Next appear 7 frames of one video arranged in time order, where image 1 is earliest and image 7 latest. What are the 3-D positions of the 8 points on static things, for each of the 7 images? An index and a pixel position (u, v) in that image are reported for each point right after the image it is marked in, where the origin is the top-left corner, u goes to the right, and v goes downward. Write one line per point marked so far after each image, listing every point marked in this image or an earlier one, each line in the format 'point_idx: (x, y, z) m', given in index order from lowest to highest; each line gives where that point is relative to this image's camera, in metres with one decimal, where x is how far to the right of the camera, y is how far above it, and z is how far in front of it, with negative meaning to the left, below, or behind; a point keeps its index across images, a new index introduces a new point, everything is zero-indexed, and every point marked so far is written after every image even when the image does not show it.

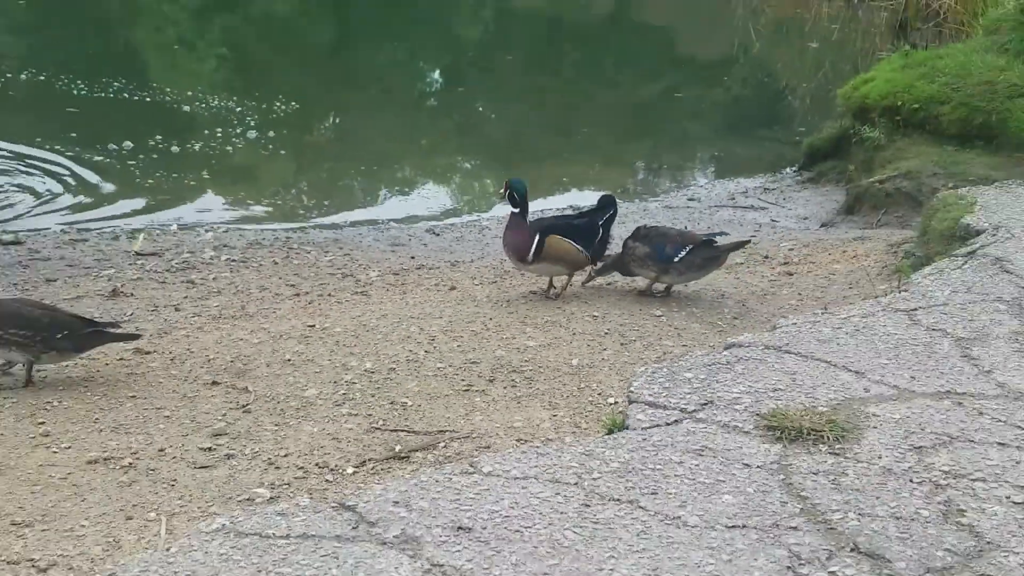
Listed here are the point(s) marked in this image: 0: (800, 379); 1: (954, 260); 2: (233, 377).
0: (+1.9, -0.6, +4.1) m
1: (+3.6, +0.2, +5.3) m
2: (-1.9, -0.6, +4.6) m
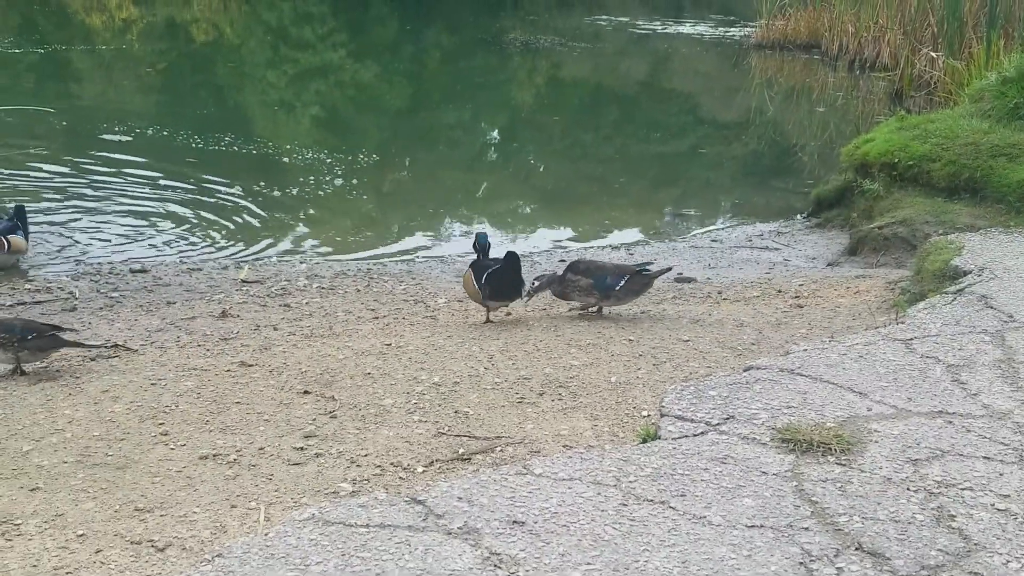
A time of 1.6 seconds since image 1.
0: (+2.2, -0.8, +4.7) m
1: (+4.0, -0.1, +5.9) m
2: (-1.5, -0.8, +5.3) m
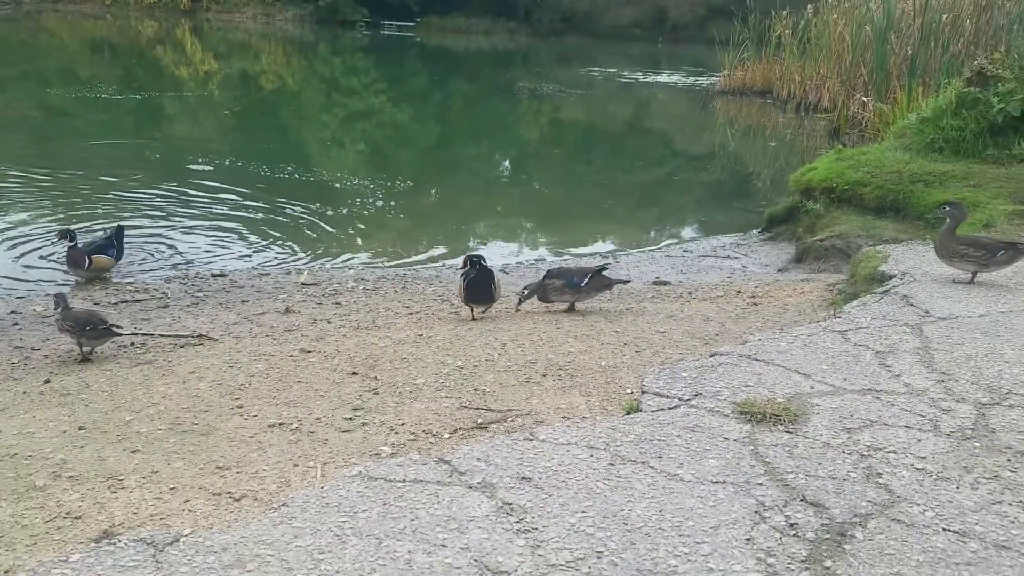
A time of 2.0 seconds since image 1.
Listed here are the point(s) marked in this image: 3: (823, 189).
0: (+2.3, -0.8, +5.8) m
1: (+4.1, -0.1, +7.0) m
2: (-1.5, -0.8, +6.4) m
3: (+5.3, +1.6, +10.2) m
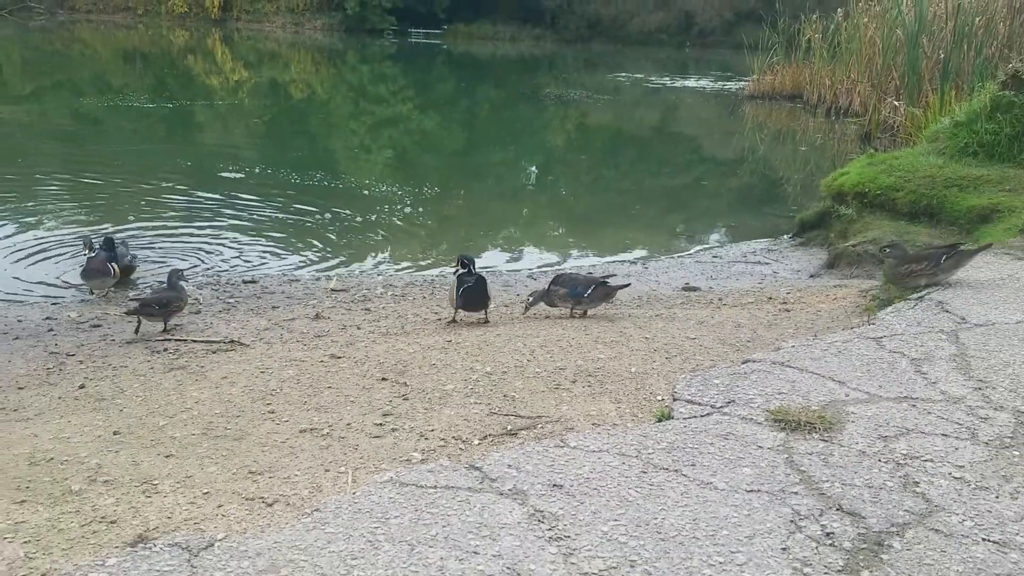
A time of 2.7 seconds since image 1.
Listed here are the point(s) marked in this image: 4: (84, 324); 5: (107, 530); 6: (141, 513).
0: (+2.6, -0.9, +5.7) m
1: (+4.4, -0.2, +6.9) m
2: (-1.2, -0.9, +6.4) m
3: (+5.6, +1.5, +10.1) m
4: (-5.5, -0.5, +8.2) m
5: (-2.8, -1.7, +4.4) m
6: (-2.7, -1.6, +4.5) m
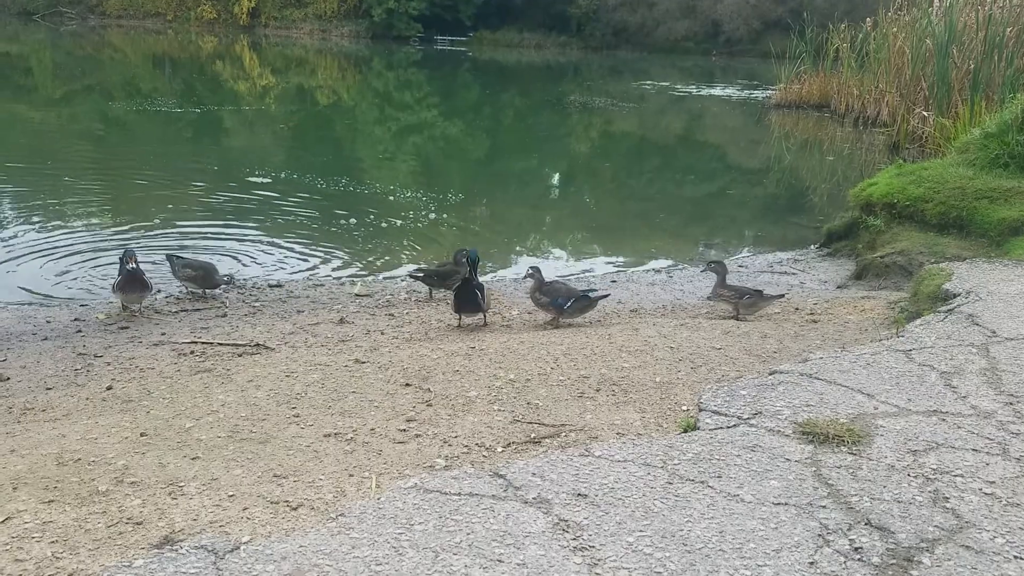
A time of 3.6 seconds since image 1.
0: (+2.8, -1.0, +5.6) m
1: (+4.6, -0.3, +6.9) m
2: (-0.9, -1.0, +6.4) m
3: (+5.9, +1.3, +10.0) m
4: (-5.2, -0.5, +8.3) m
5: (-2.6, -1.7, +4.4) m
6: (-2.5, -1.6, +4.5) m
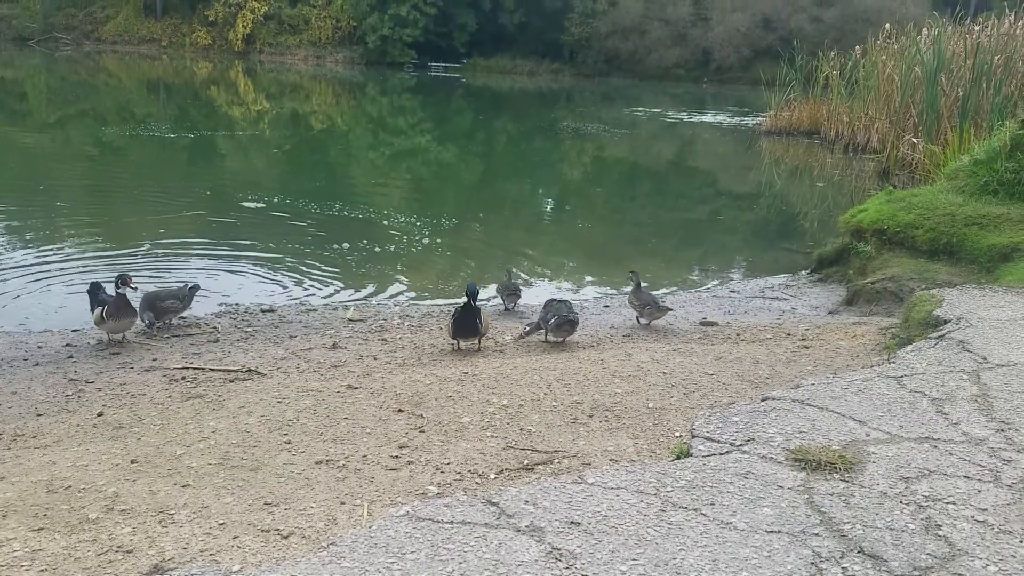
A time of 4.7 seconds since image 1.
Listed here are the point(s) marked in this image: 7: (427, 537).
0: (+2.7, -1.2, +5.6) m
1: (+4.5, -0.6, +6.9) m
2: (-1.0, -1.2, +6.4) m
3: (+5.8, +1.0, +10.1) m
4: (-5.3, -0.8, +8.3) m
5: (-2.7, -1.9, +4.3) m
6: (-2.5, -1.8, +4.5) m
7: (-0.6, -1.7, +4.4) m
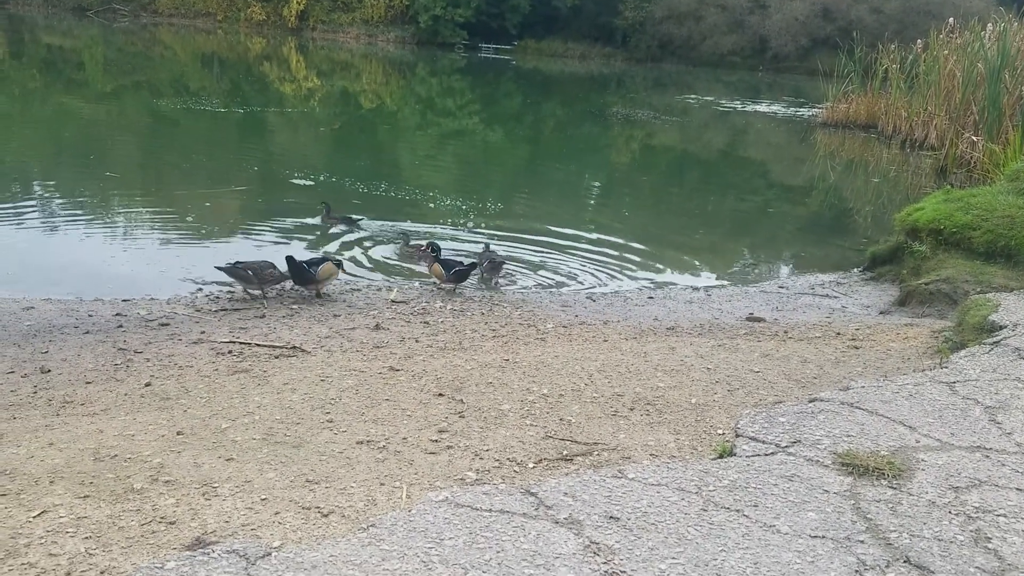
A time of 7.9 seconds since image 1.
0: (+3.1, -1.2, +5.5) m
1: (+4.9, -0.6, +6.7) m
2: (-0.6, -1.0, +6.4) m
3: (+6.4, +1.0, +9.9) m
4: (-4.9, -0.4, +8.3) m
5: (-2.4, -1.7, +4.4) m
6: (-2.2, -1.7, +4.6) m
7: (-0.3, -1.6, +4.4) m
